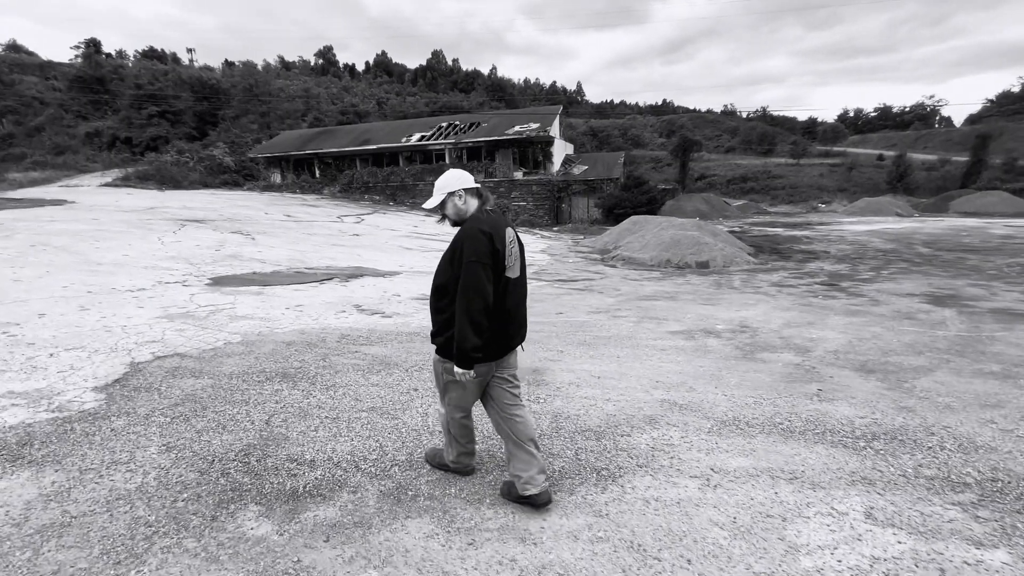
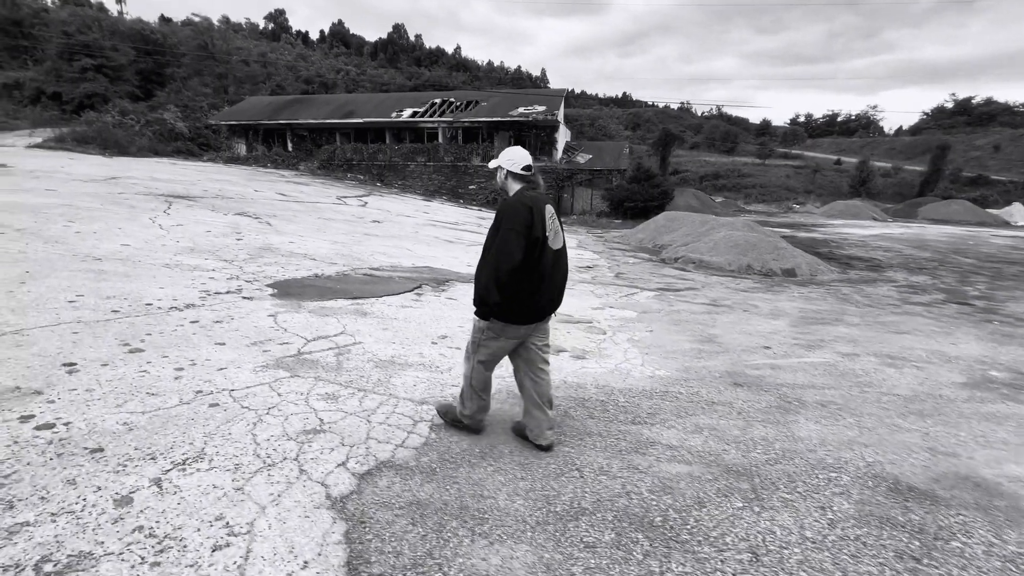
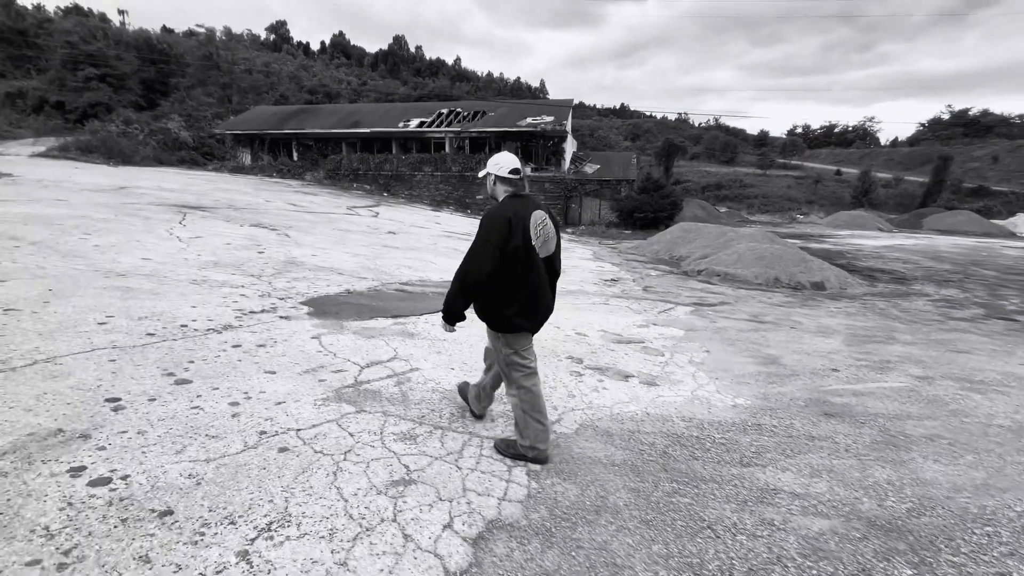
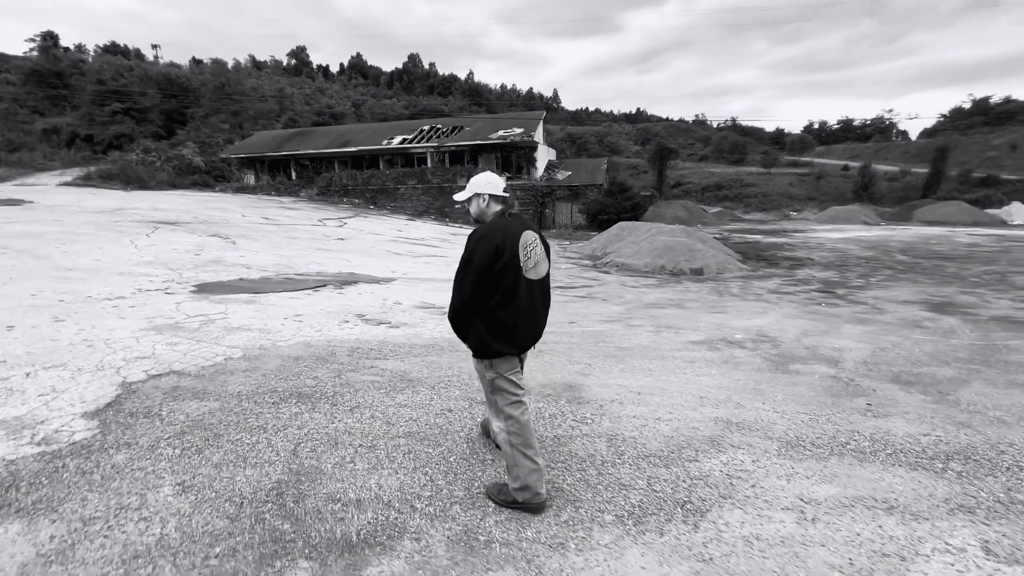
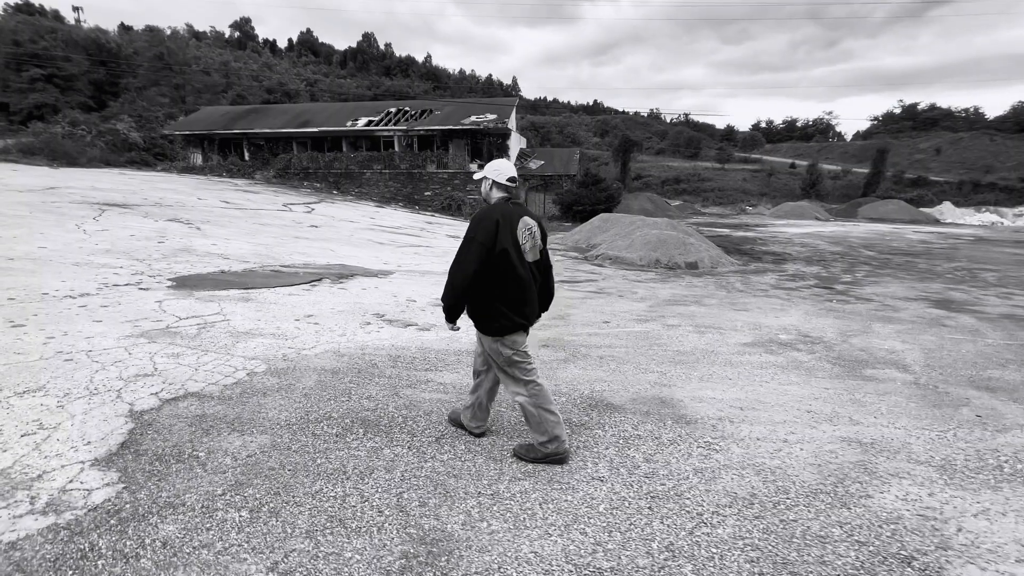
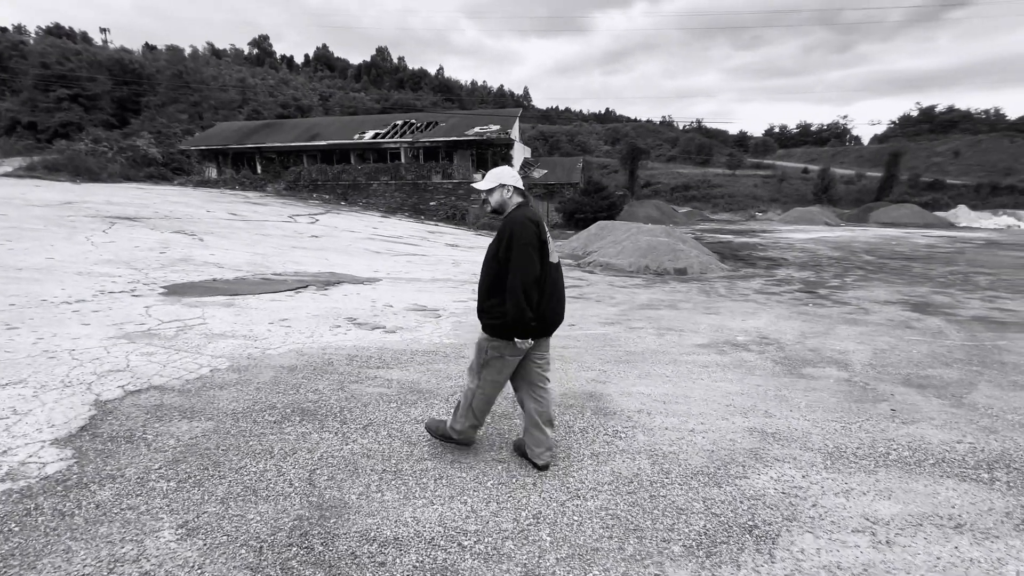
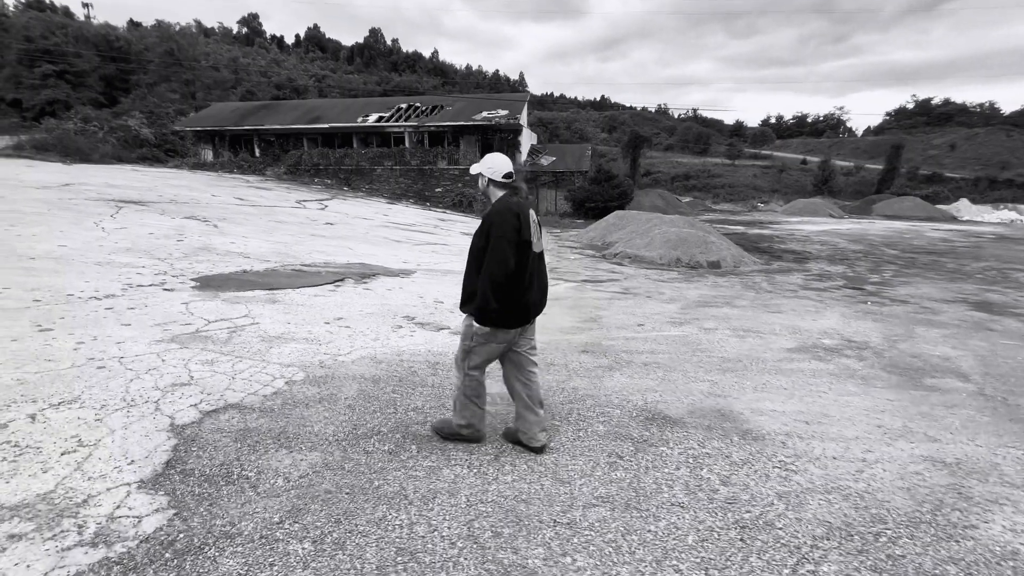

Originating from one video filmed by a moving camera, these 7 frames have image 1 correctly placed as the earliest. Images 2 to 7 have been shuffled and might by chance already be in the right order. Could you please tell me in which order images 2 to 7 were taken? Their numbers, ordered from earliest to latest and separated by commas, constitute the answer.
4, 6, 5, 7, 2, 3
